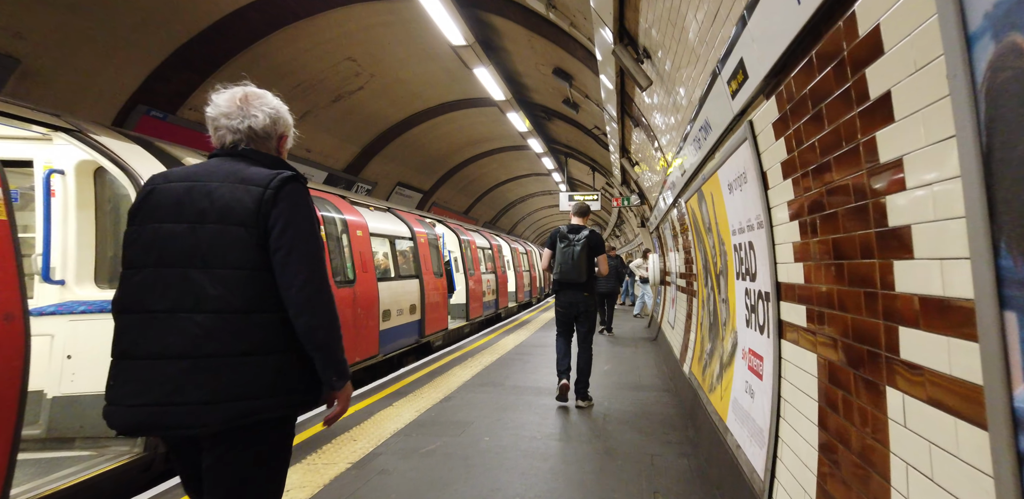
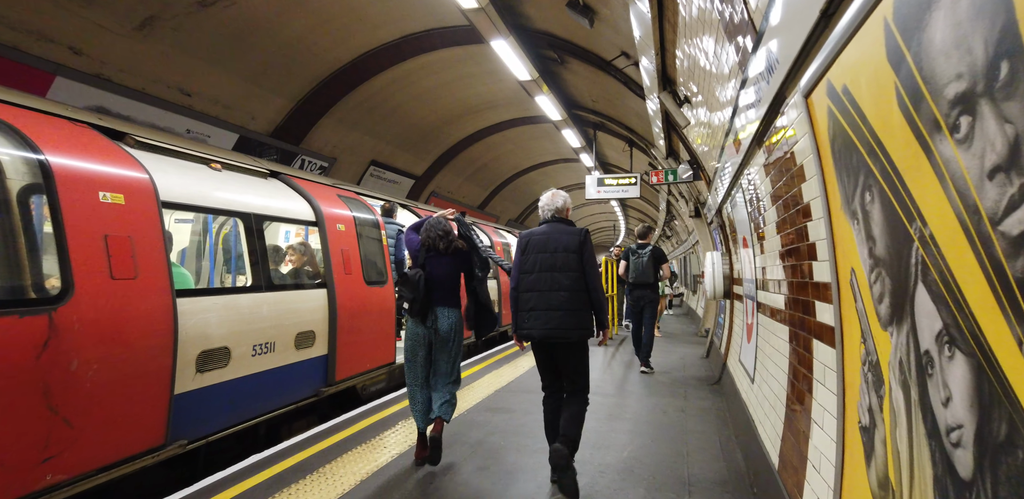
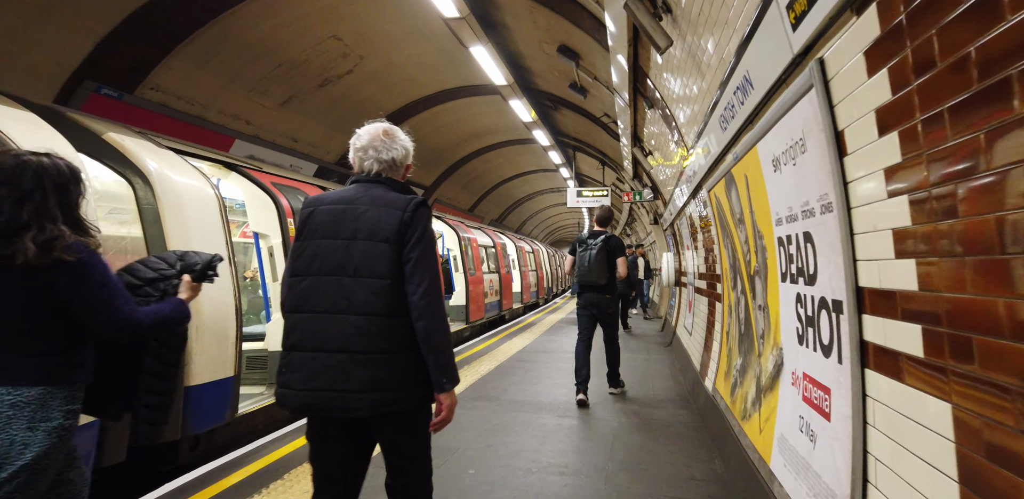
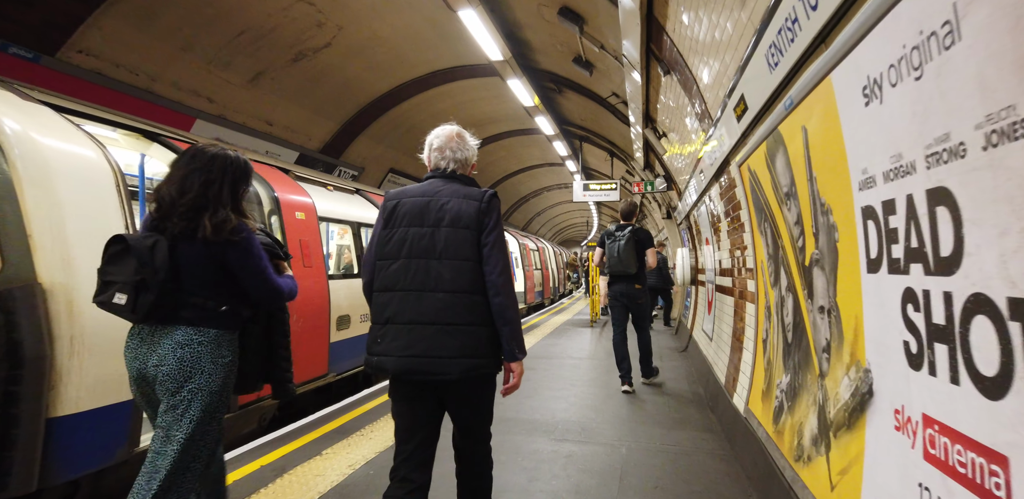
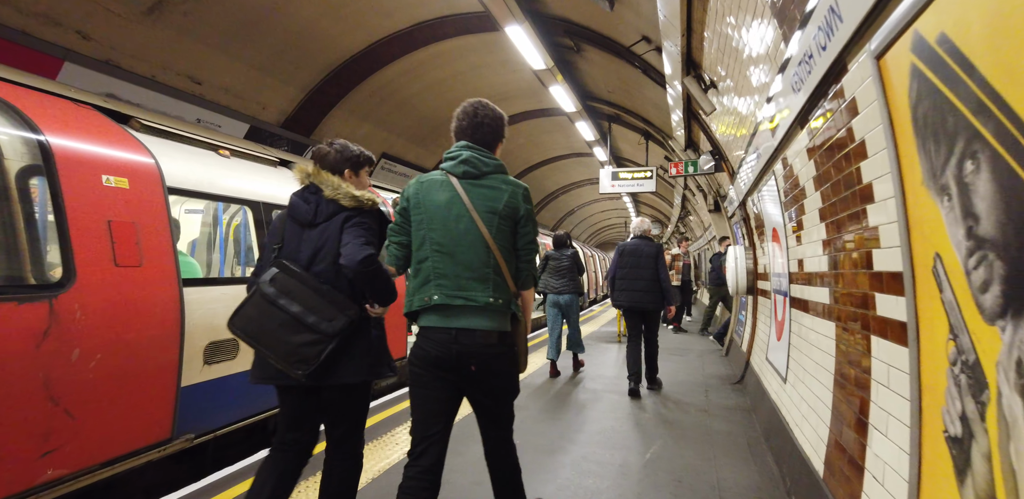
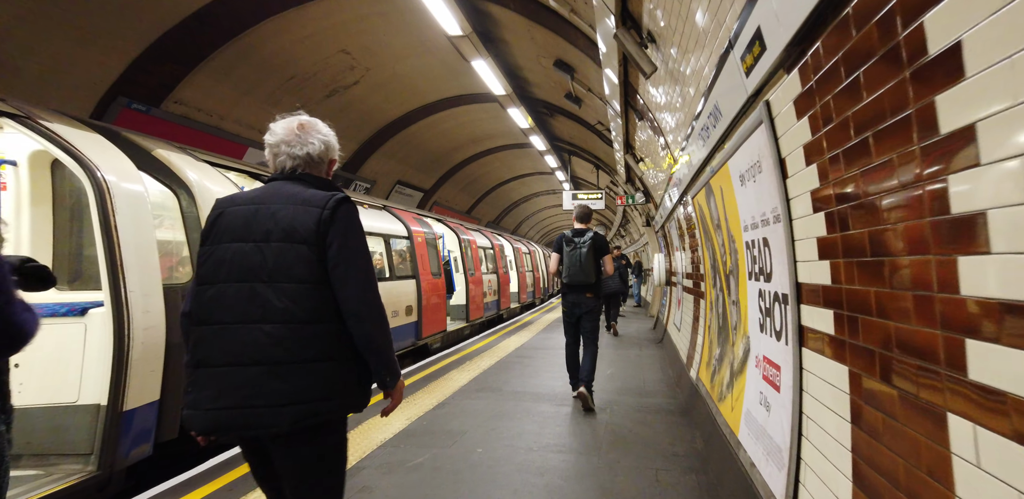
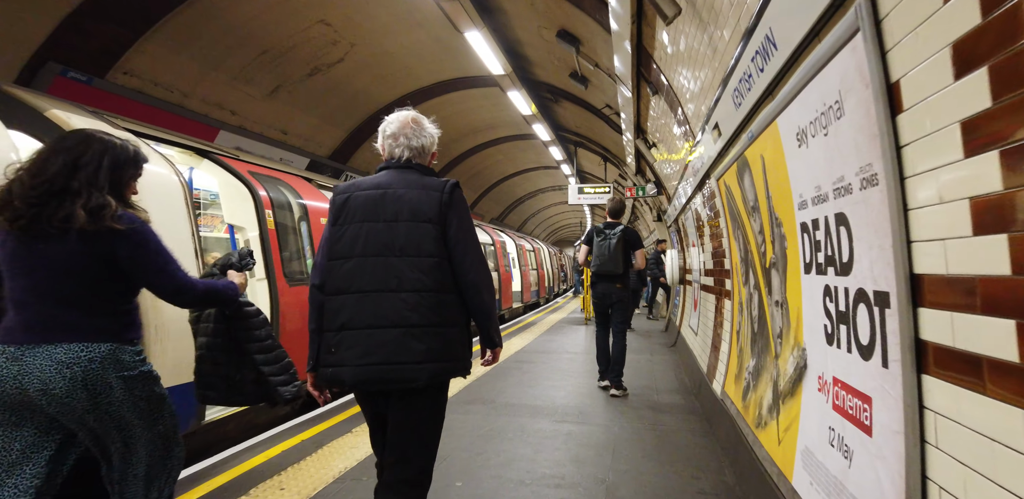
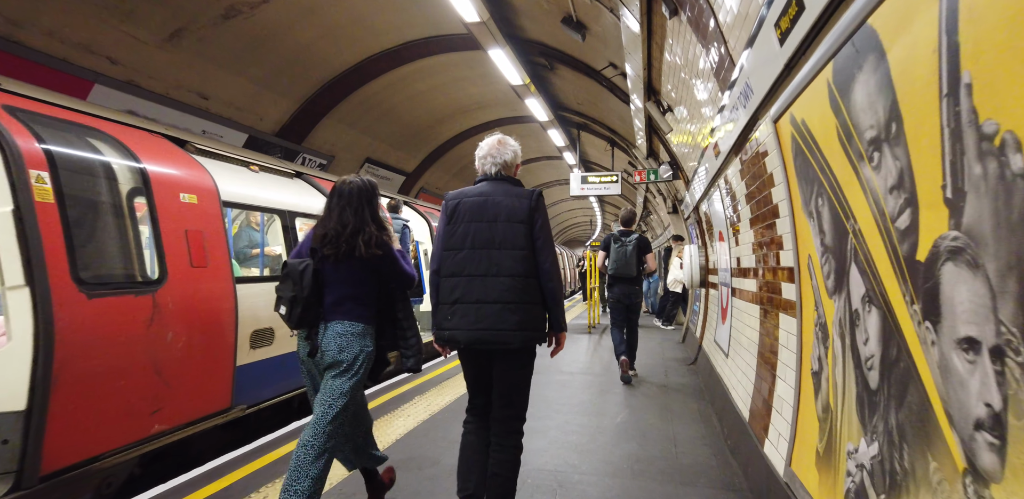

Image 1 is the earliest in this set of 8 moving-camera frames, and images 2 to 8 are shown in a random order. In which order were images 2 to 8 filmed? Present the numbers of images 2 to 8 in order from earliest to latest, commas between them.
6, 3, 7, 4, 8, 2, 5
